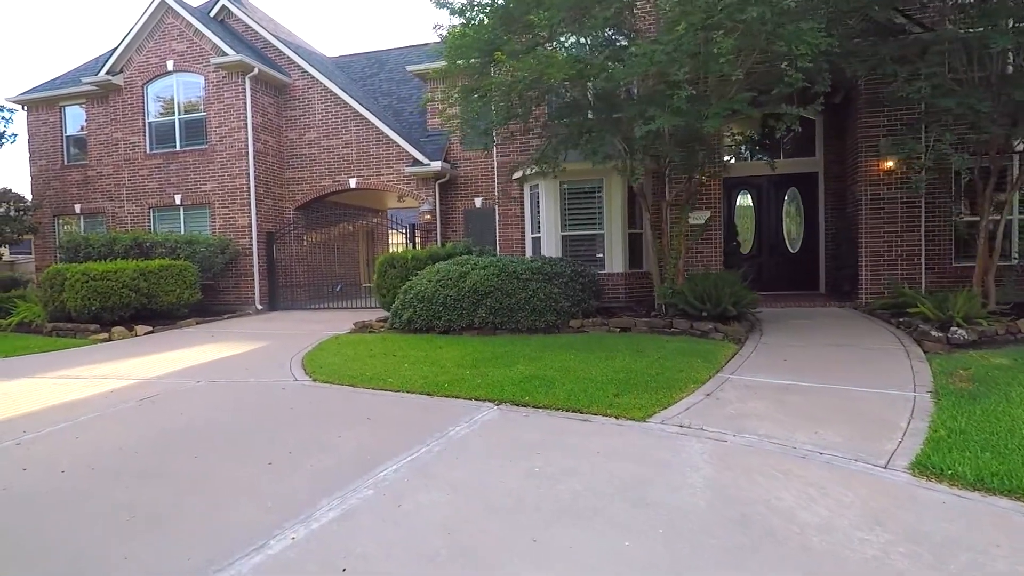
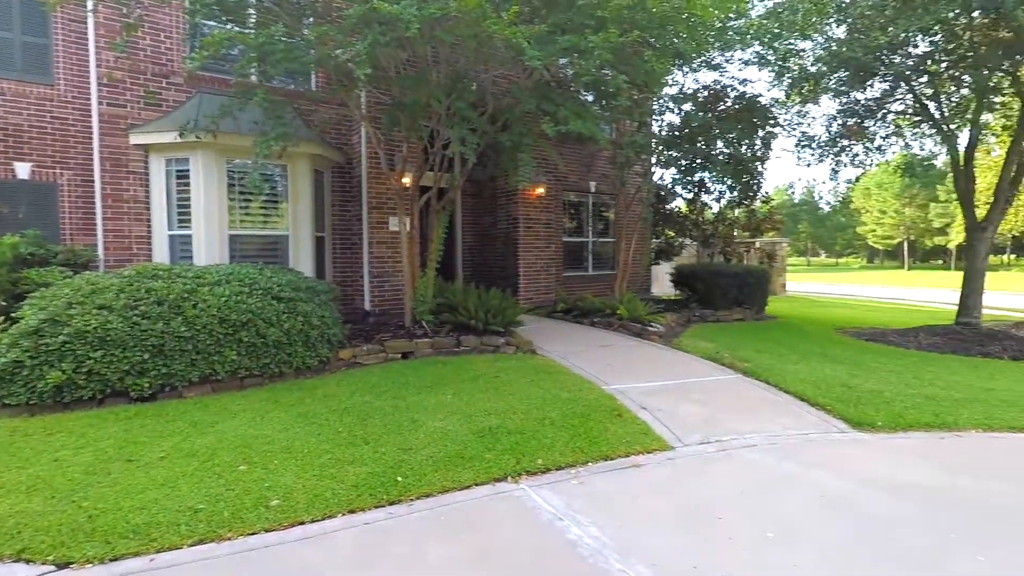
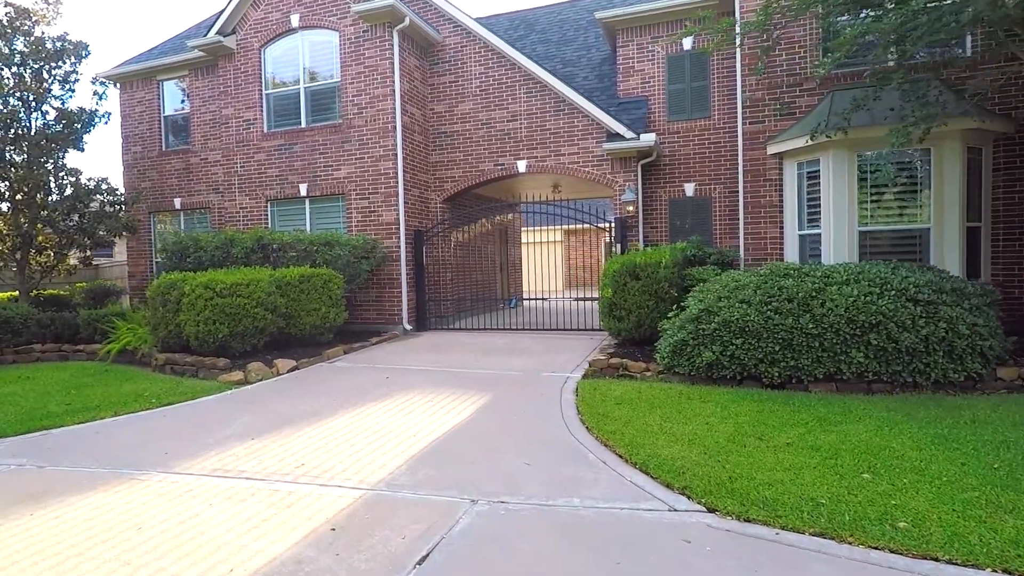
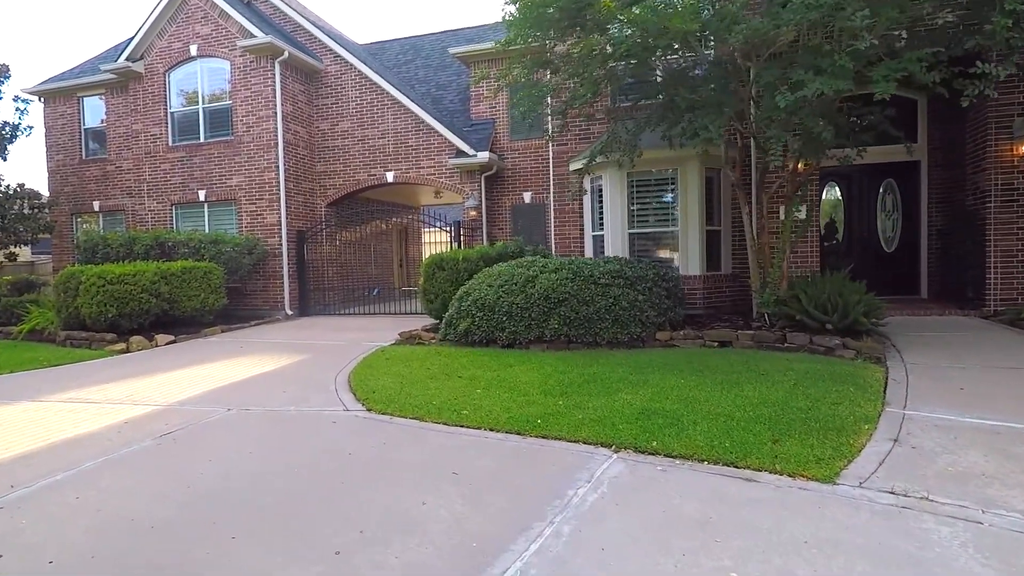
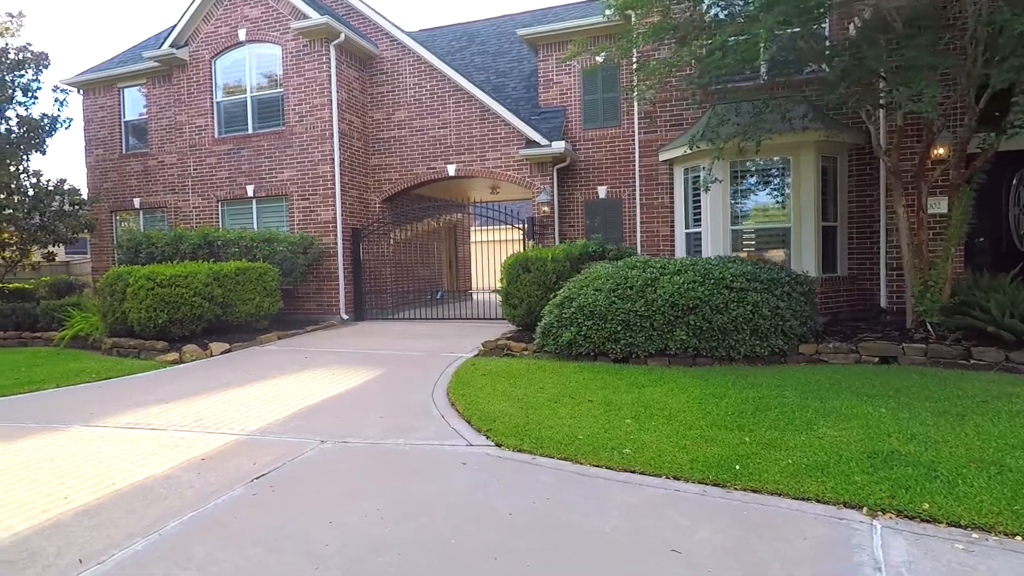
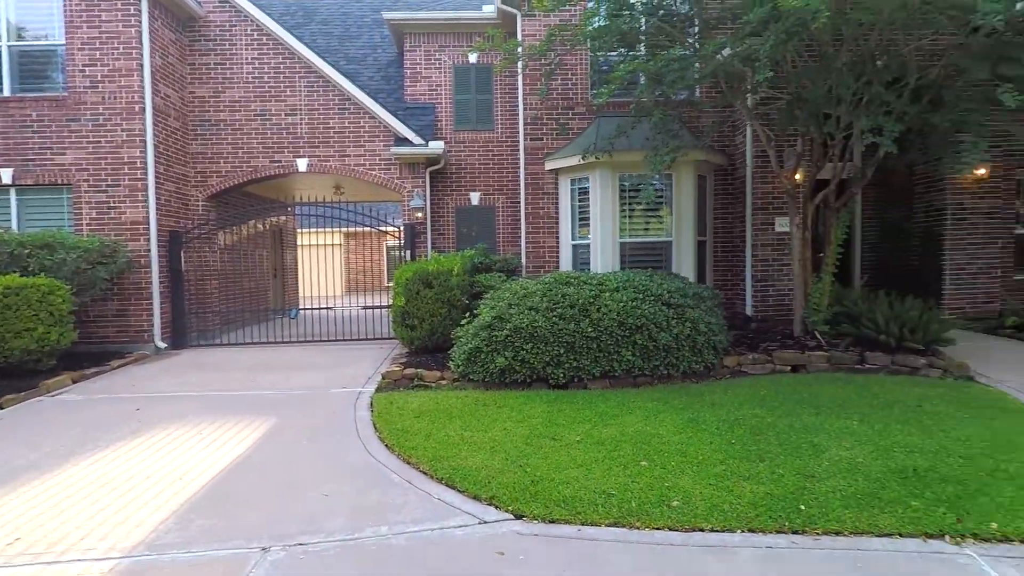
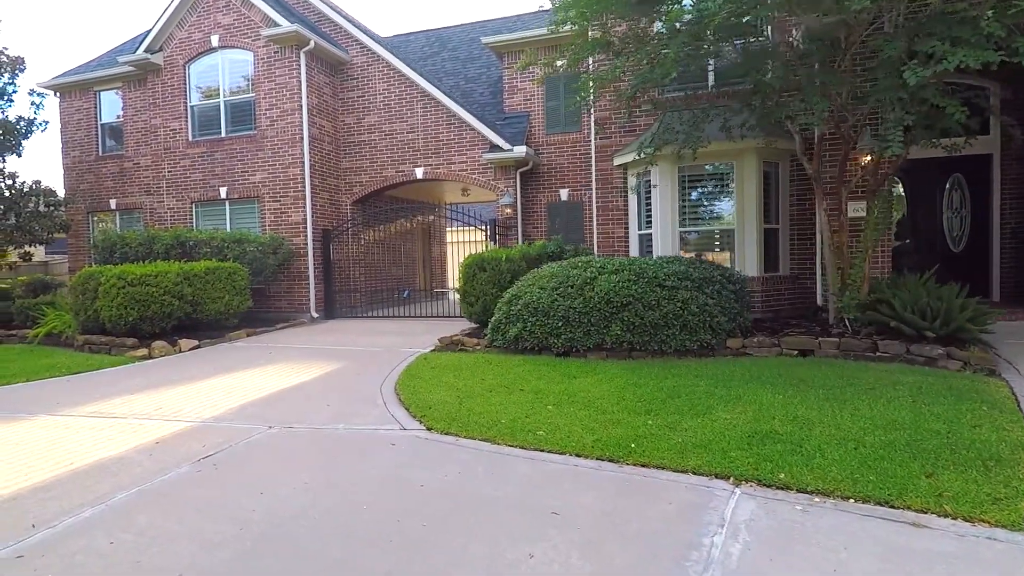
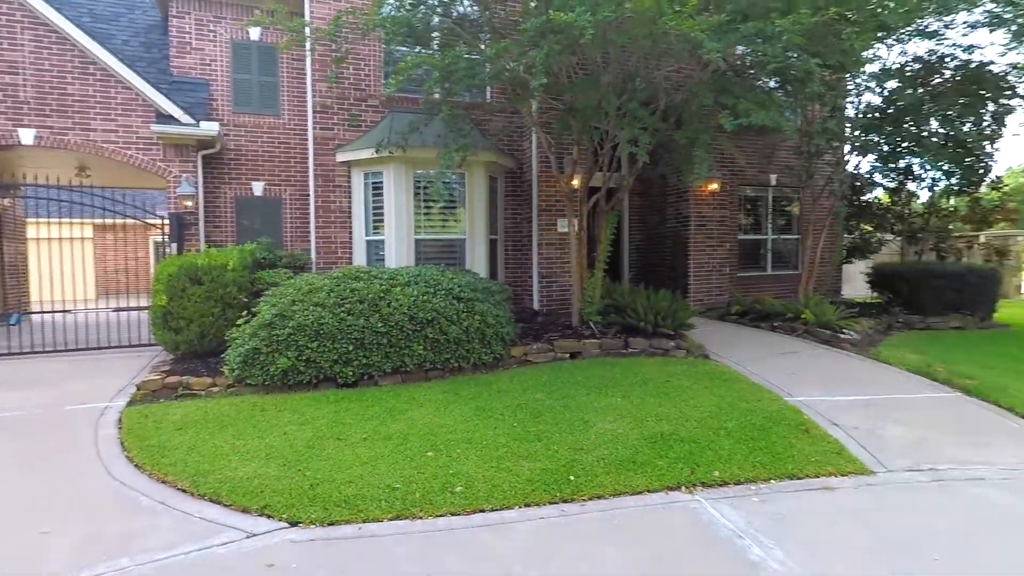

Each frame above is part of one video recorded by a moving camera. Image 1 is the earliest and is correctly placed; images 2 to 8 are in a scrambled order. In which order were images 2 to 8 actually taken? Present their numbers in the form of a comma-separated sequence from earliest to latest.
4, 7, 5, 3, 6, 8, 2
